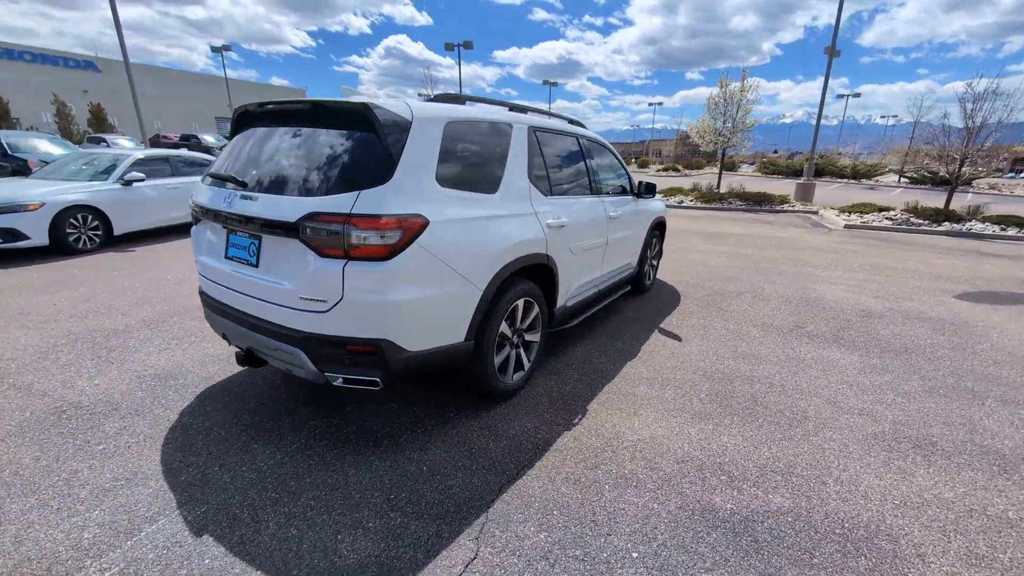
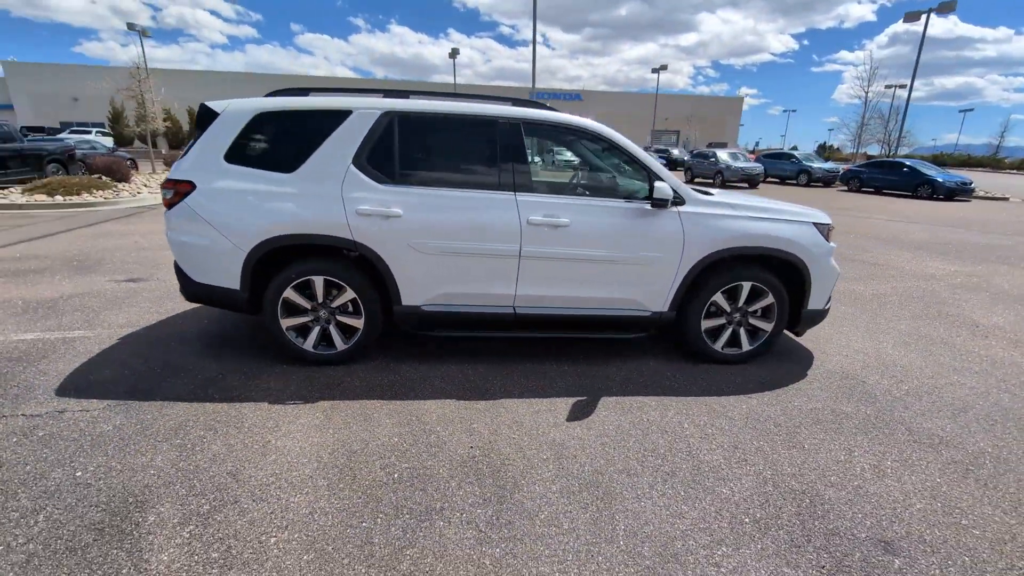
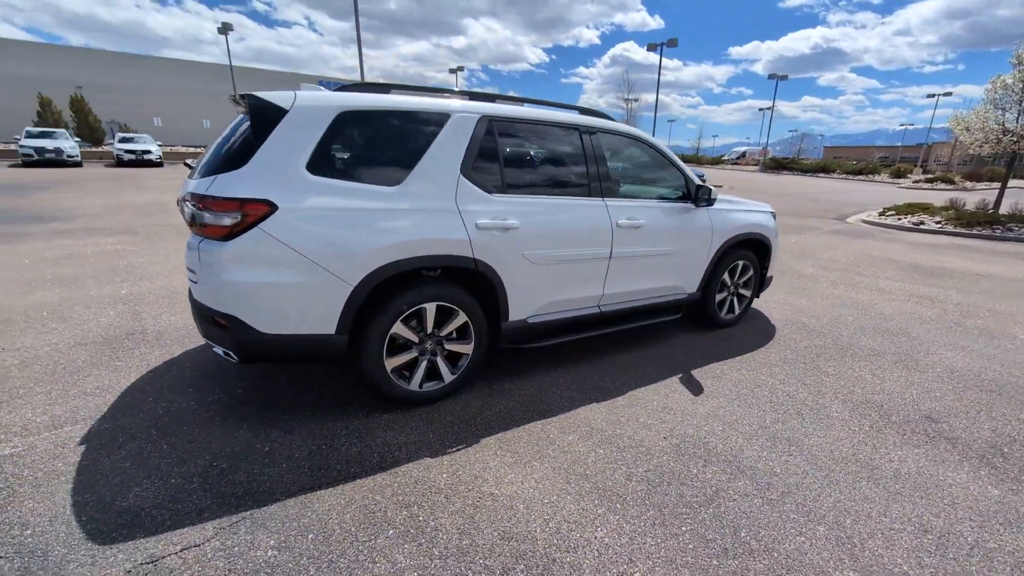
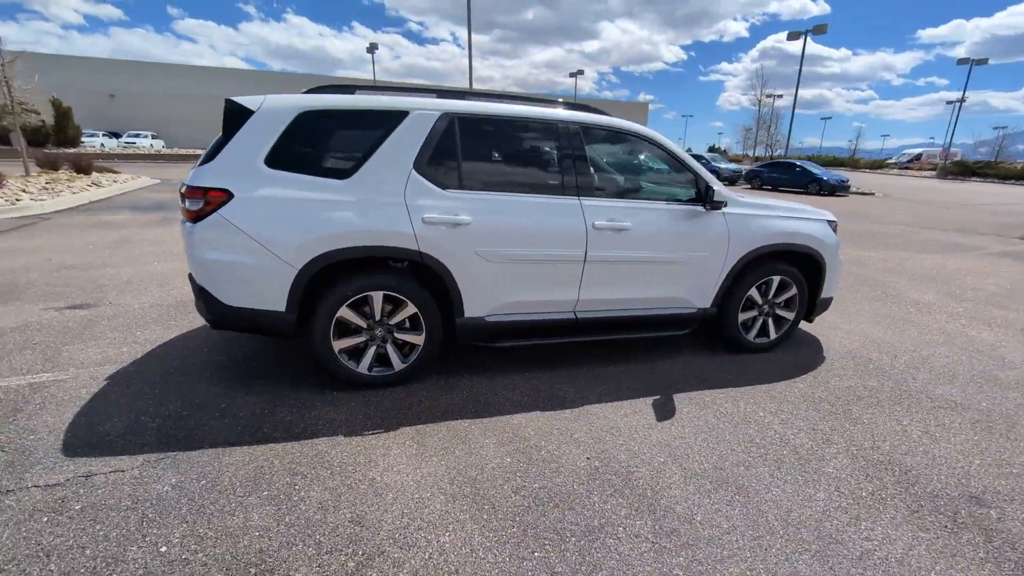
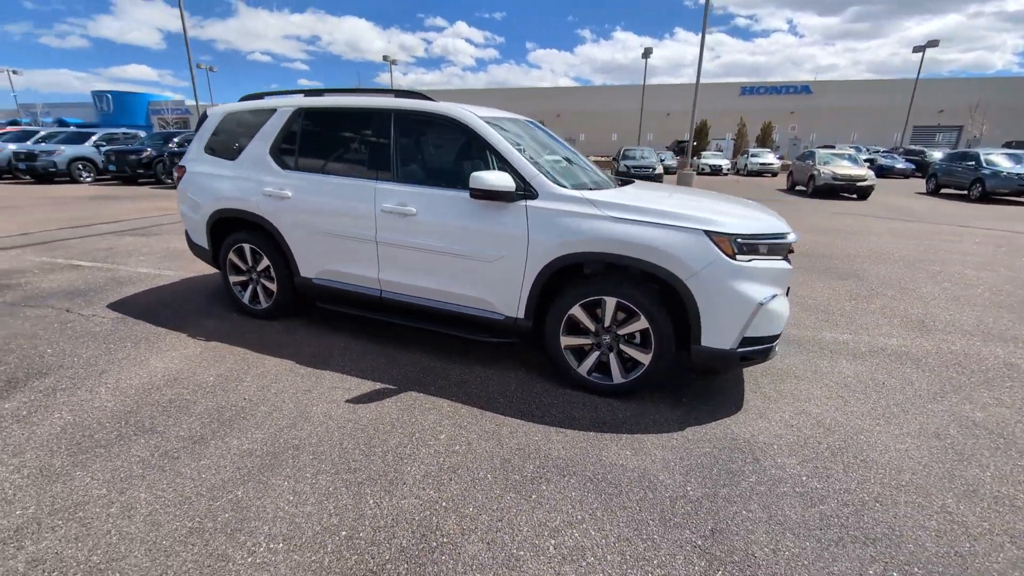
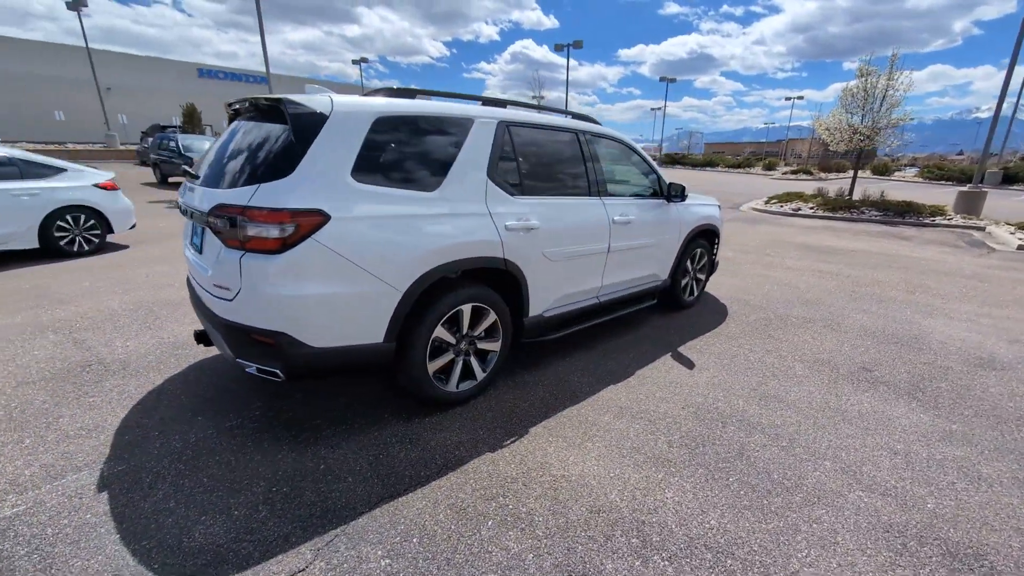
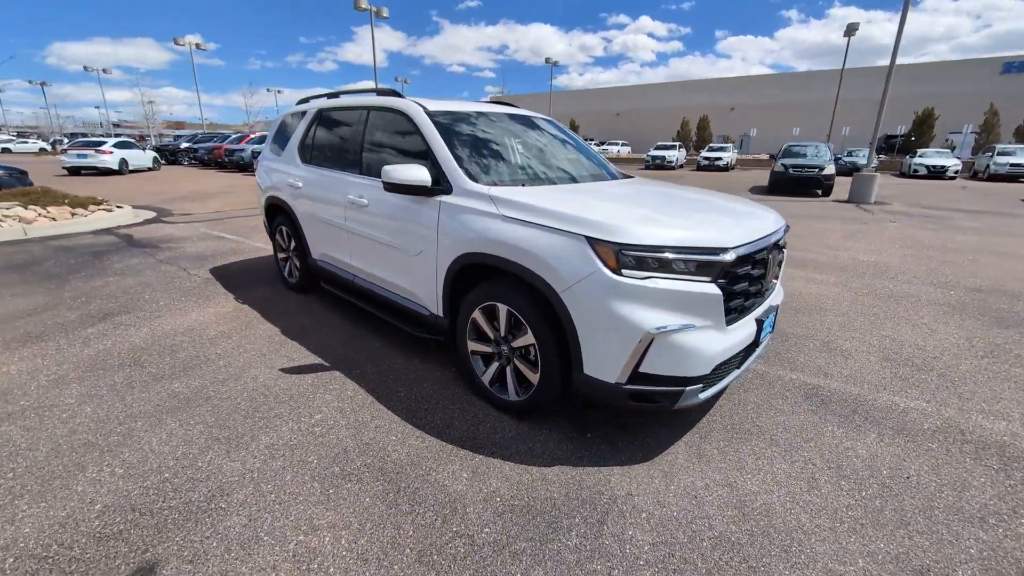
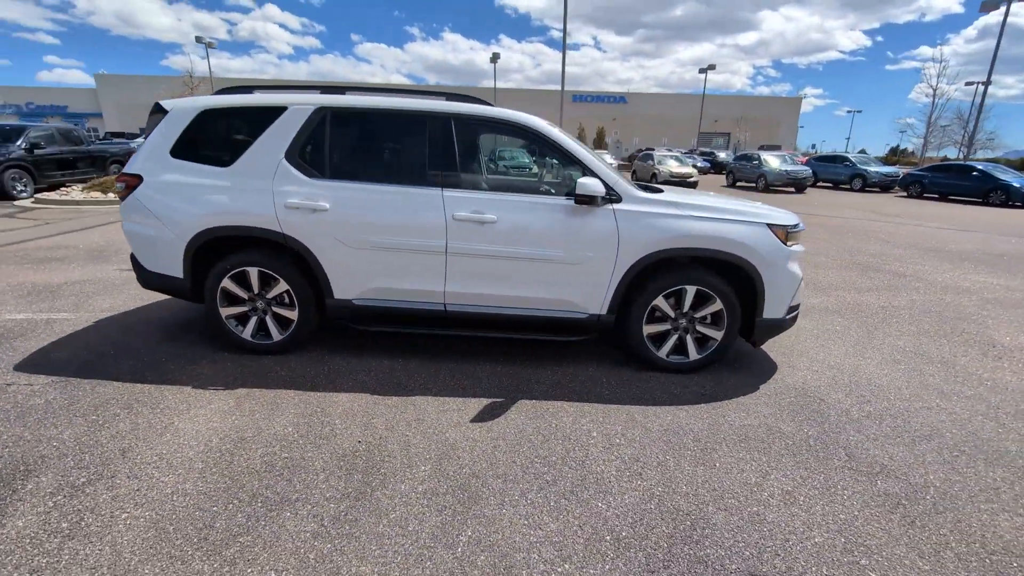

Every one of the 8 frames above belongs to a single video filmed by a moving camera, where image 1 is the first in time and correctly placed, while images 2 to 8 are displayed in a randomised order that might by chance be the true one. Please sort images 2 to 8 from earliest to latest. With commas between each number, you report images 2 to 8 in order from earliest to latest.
6, 3, 4, 2, 8, 5, 7
